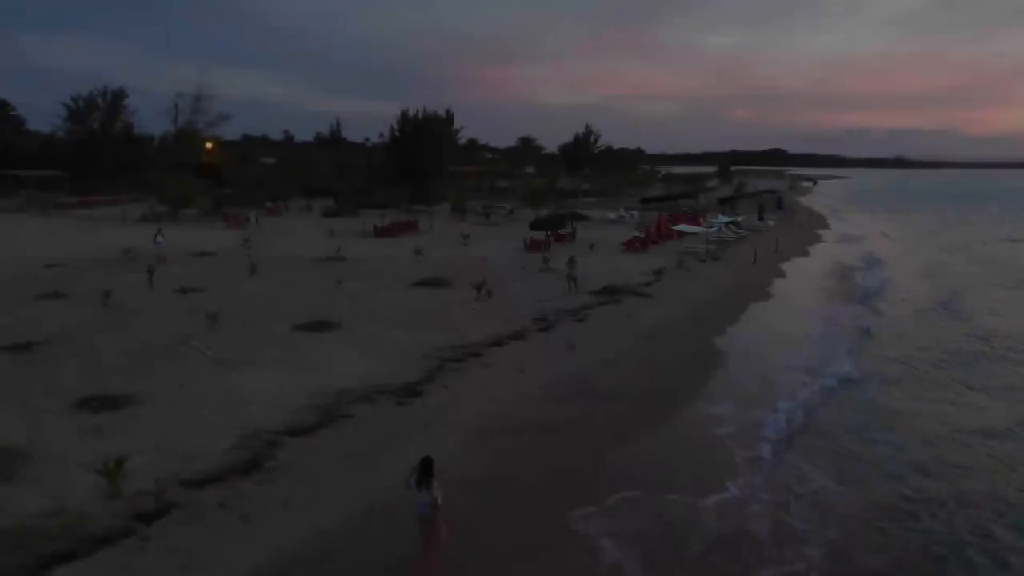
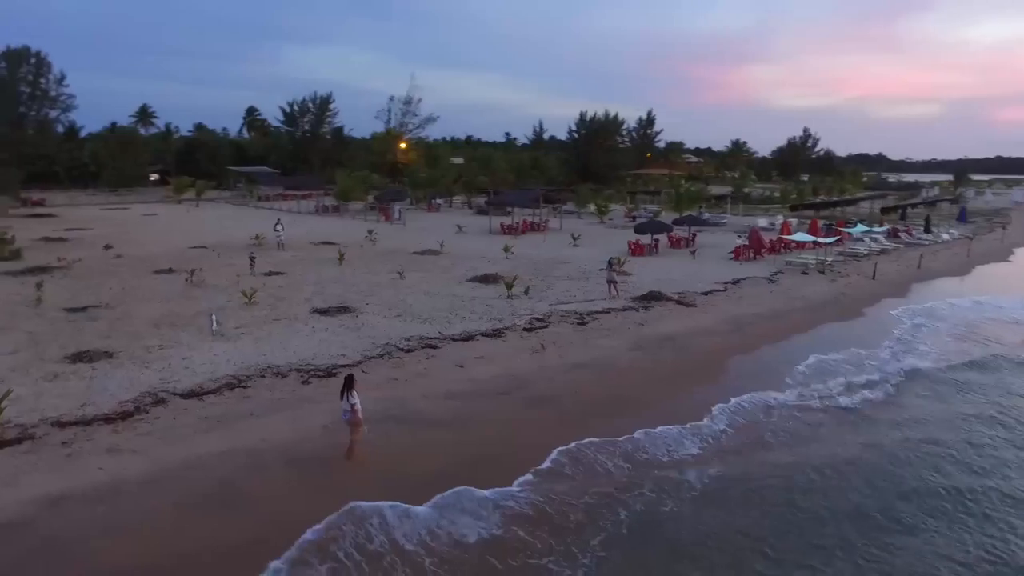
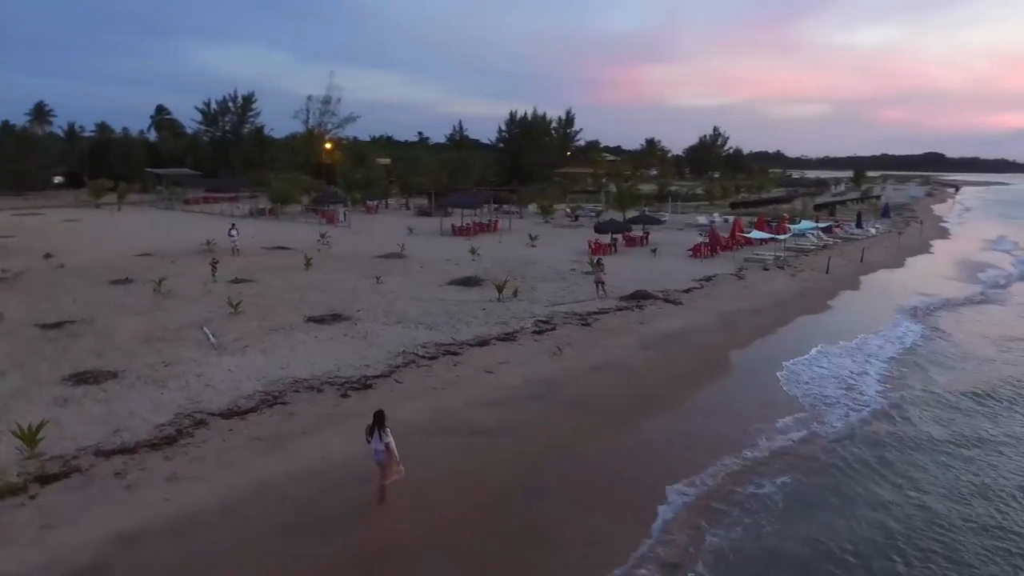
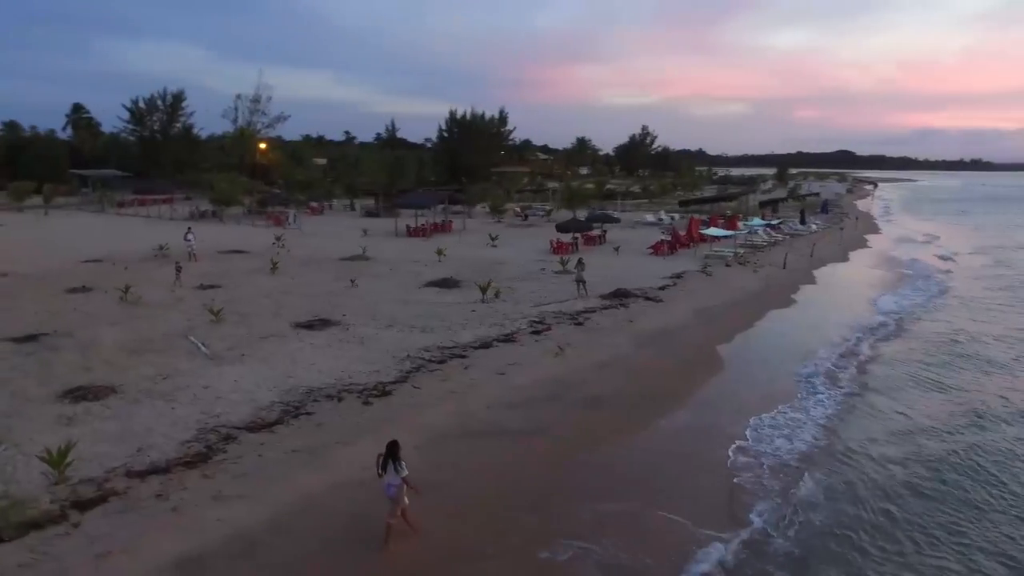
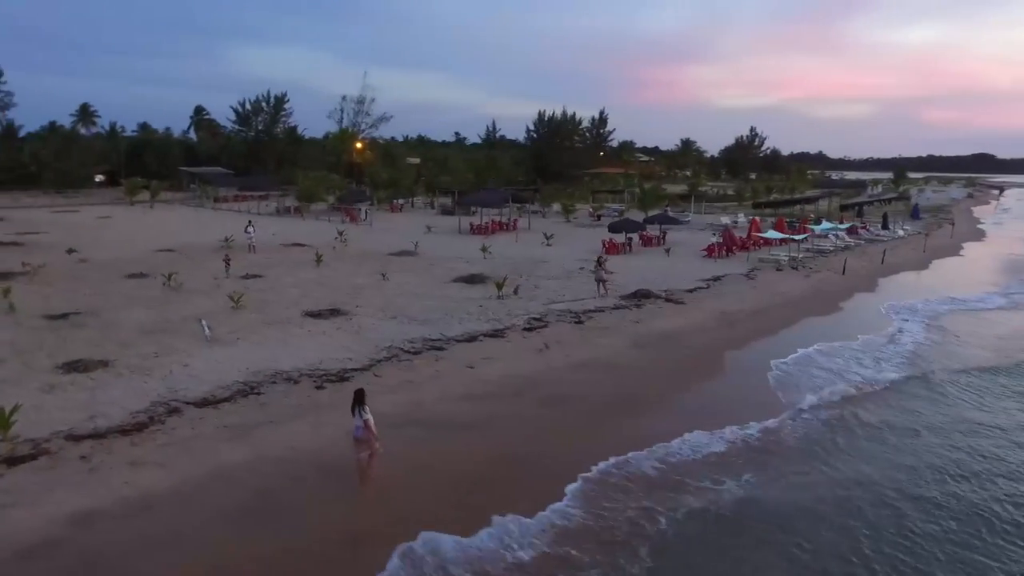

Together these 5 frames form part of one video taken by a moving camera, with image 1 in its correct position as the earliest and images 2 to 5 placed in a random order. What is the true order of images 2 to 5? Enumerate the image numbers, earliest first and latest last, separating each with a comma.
4, 3, 5, 2
